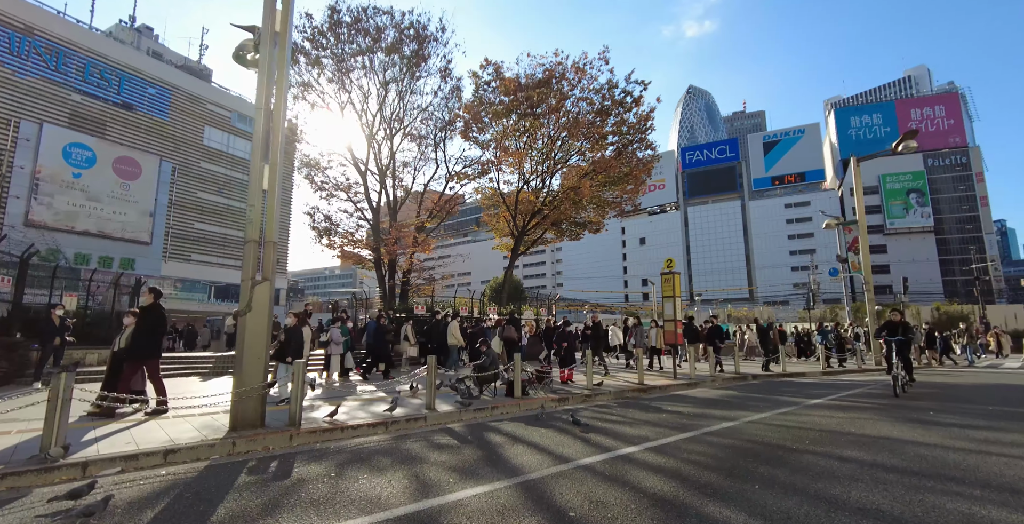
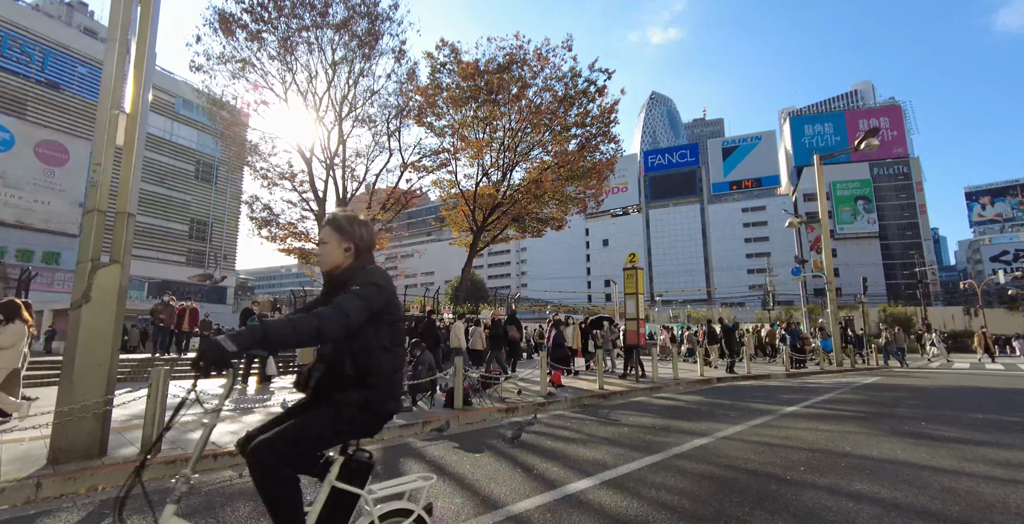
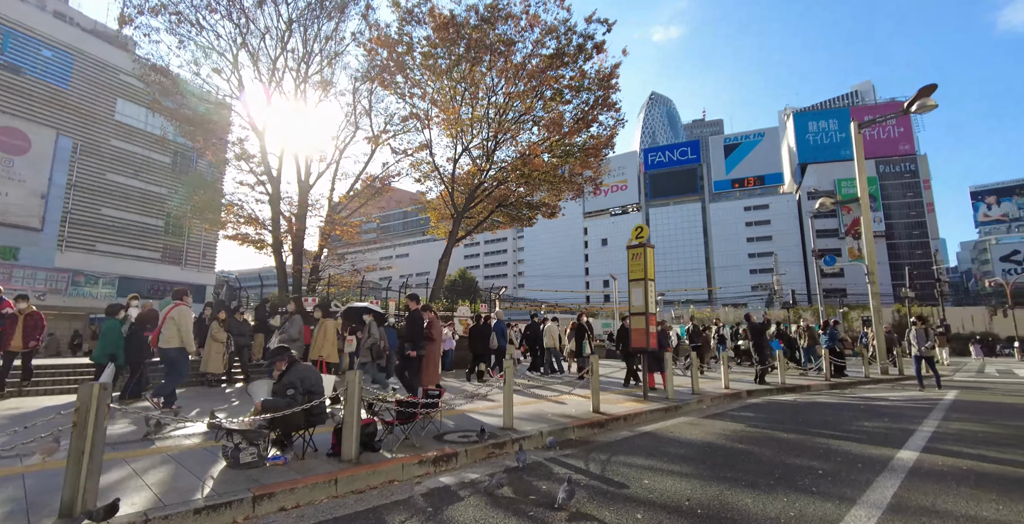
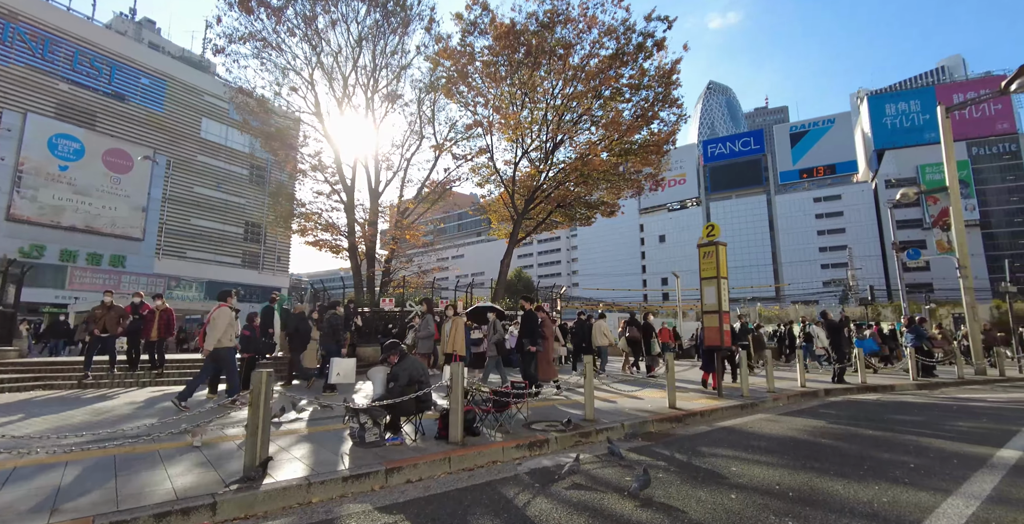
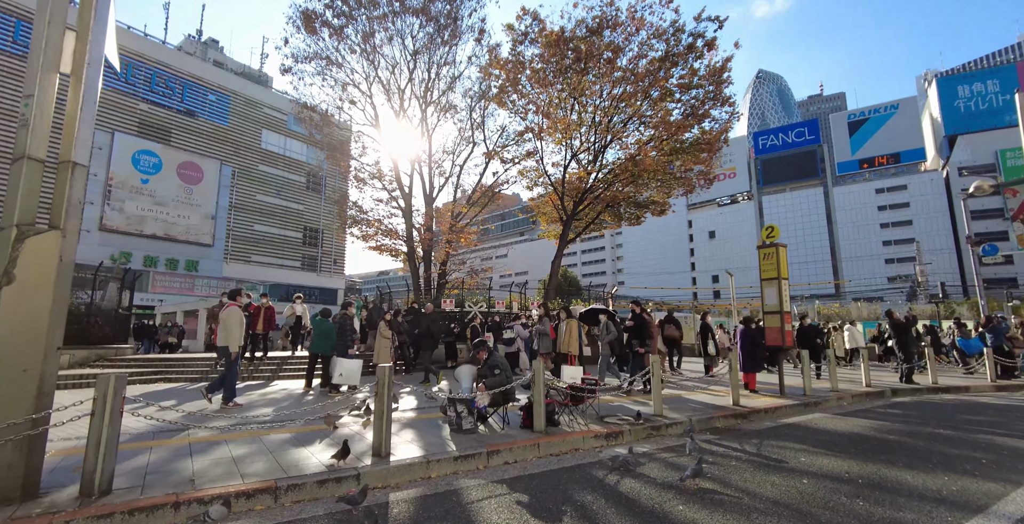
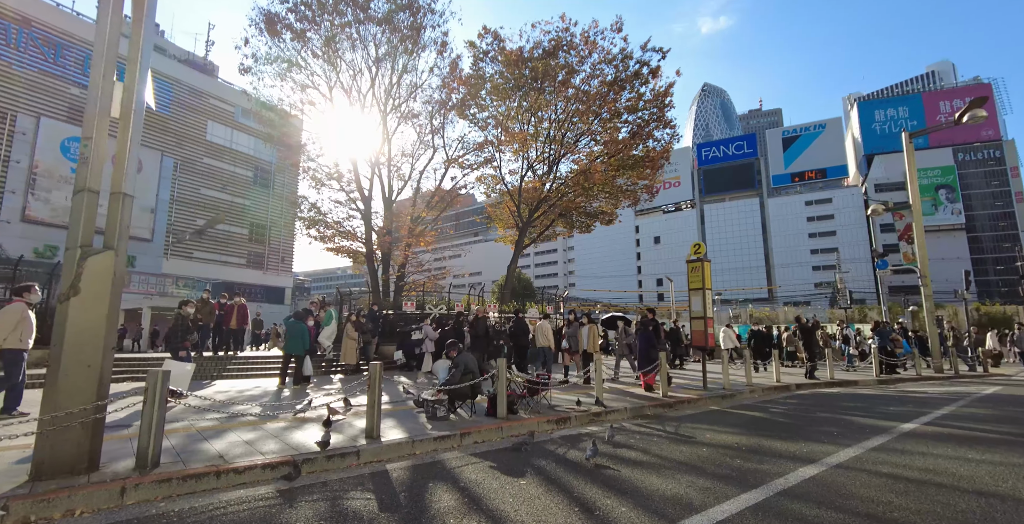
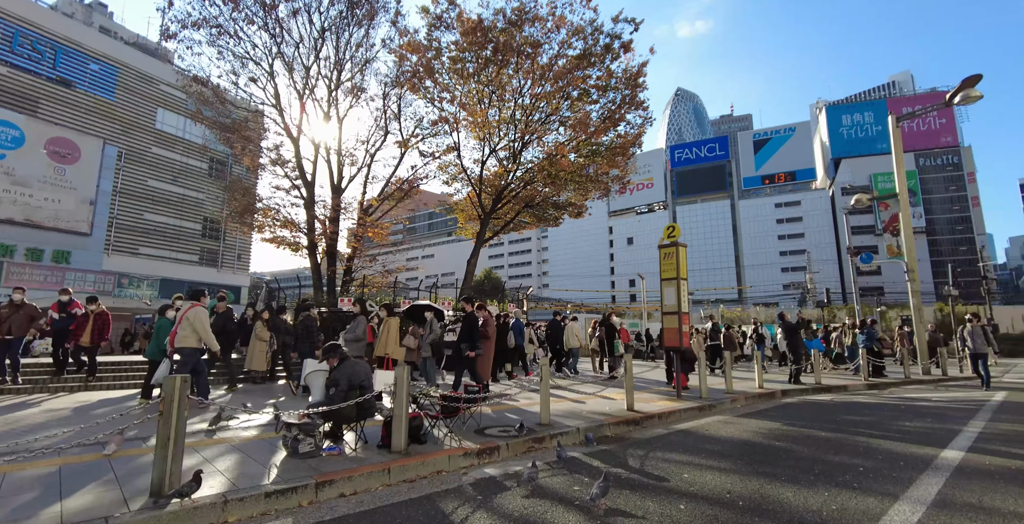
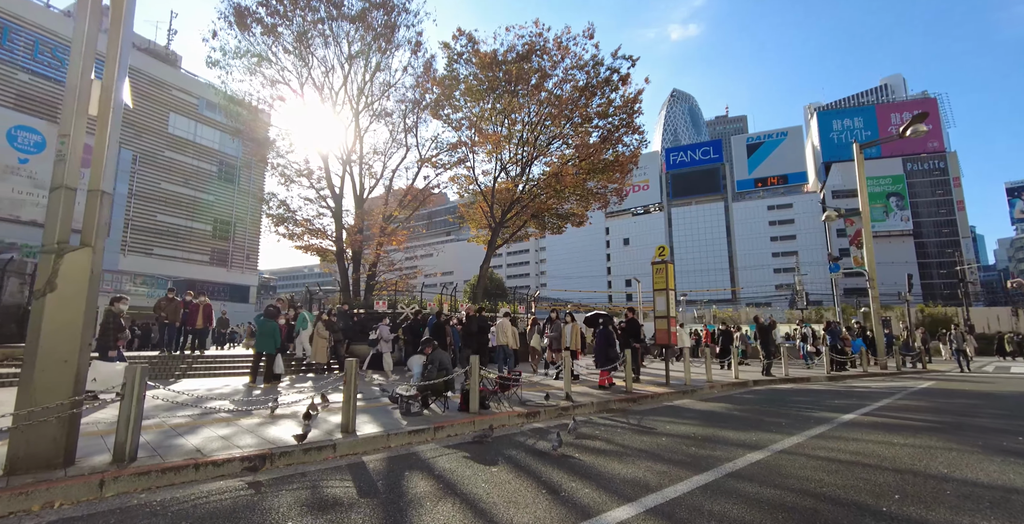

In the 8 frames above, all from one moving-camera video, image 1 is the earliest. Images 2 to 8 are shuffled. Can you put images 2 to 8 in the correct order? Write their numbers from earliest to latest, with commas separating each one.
2, 8, 6, 5, 4, 7, 3
